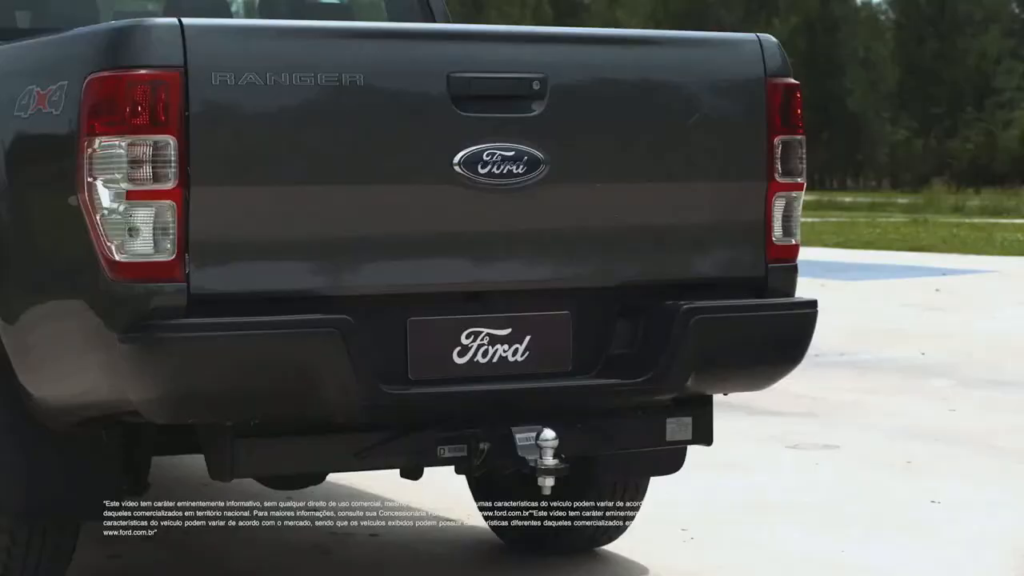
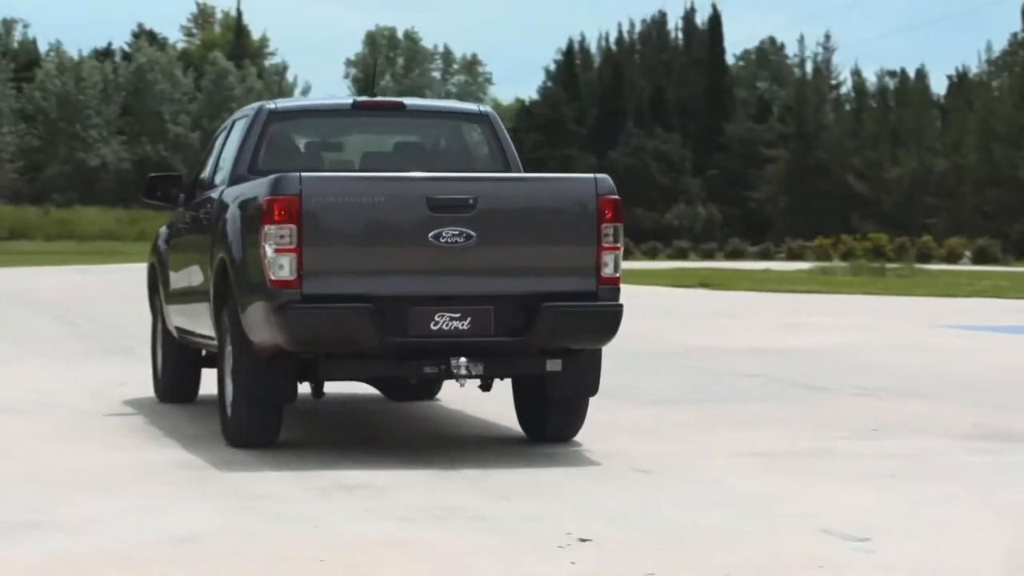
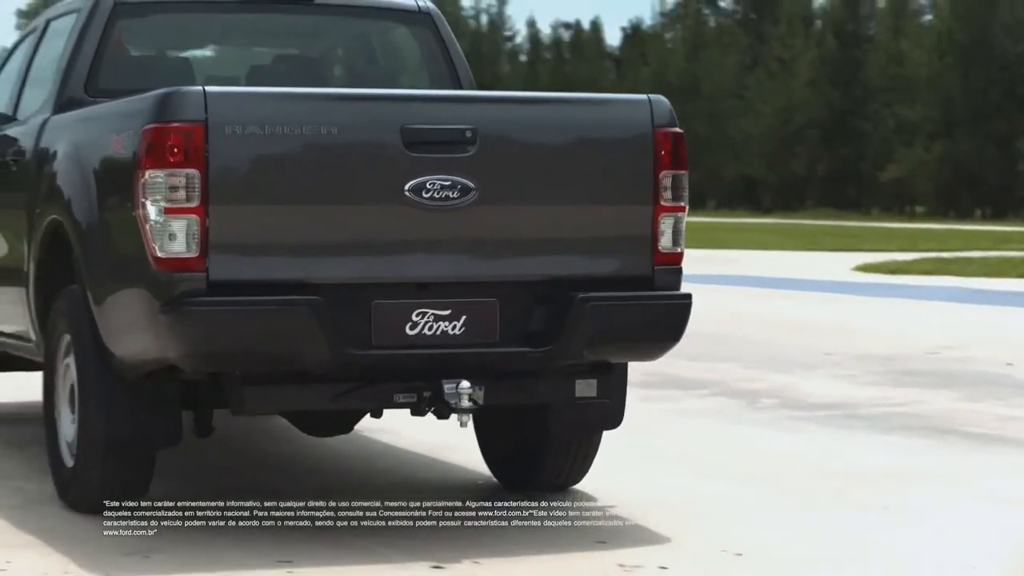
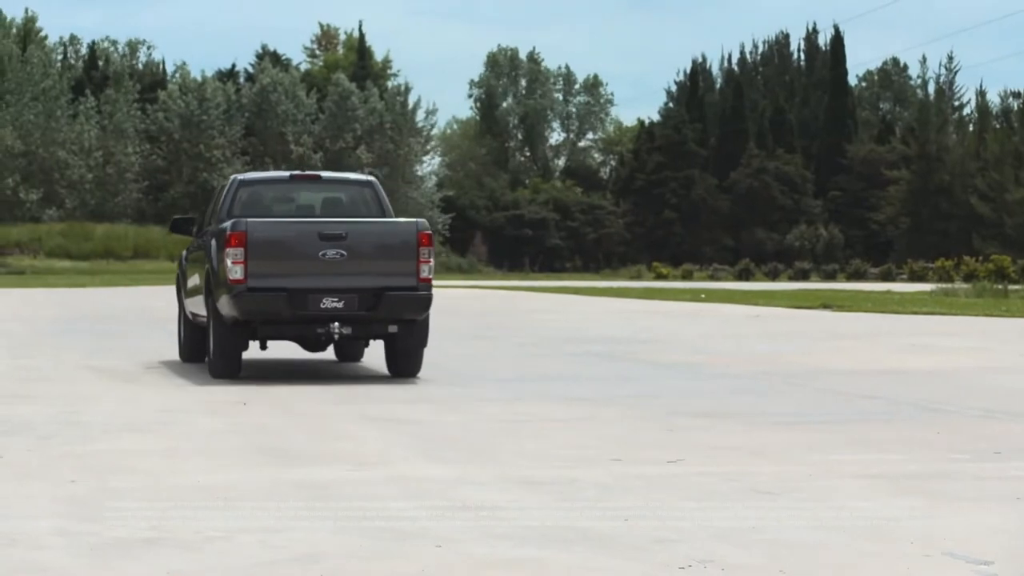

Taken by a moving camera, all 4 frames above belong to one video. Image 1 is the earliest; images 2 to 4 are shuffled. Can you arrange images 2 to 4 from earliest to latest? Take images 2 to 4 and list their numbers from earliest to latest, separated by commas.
3, 2, 4
